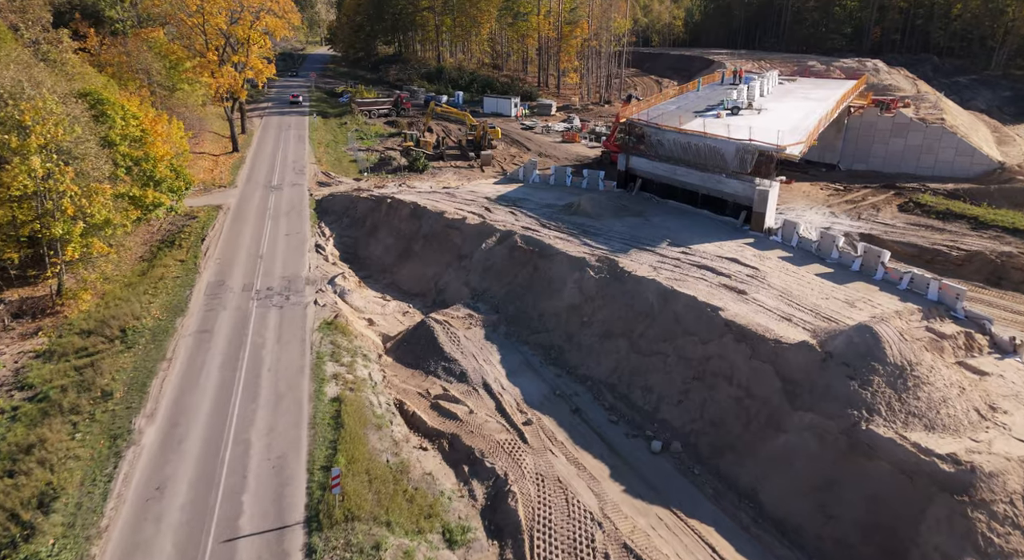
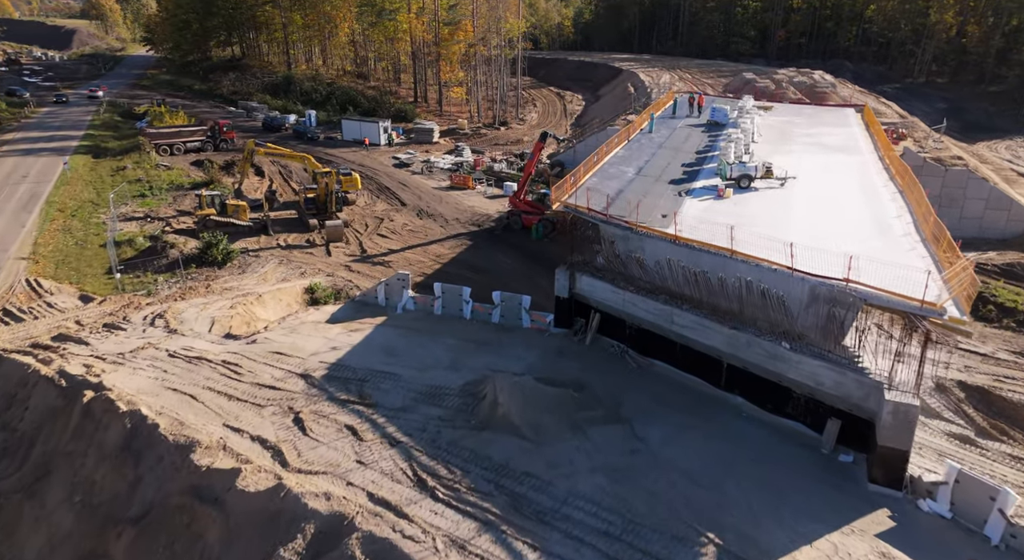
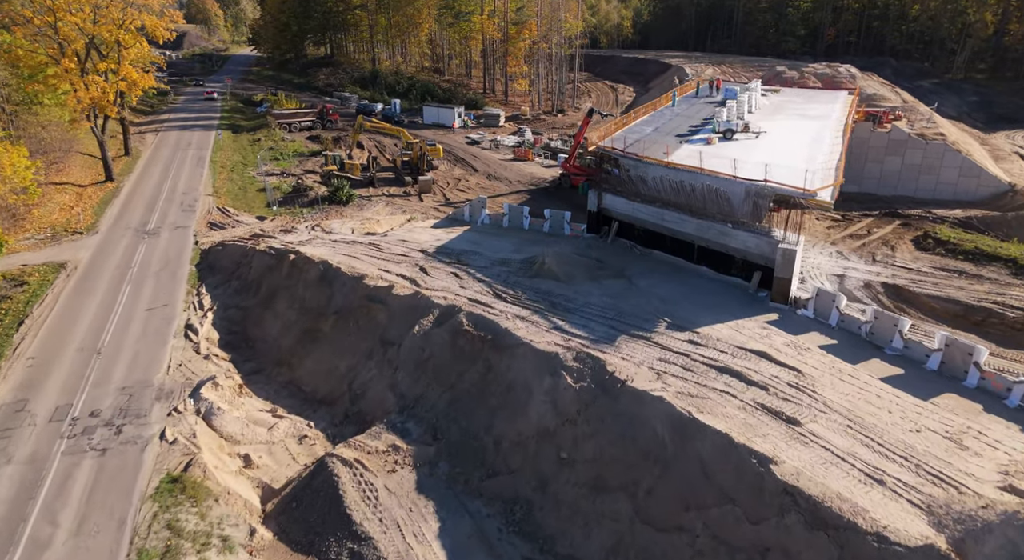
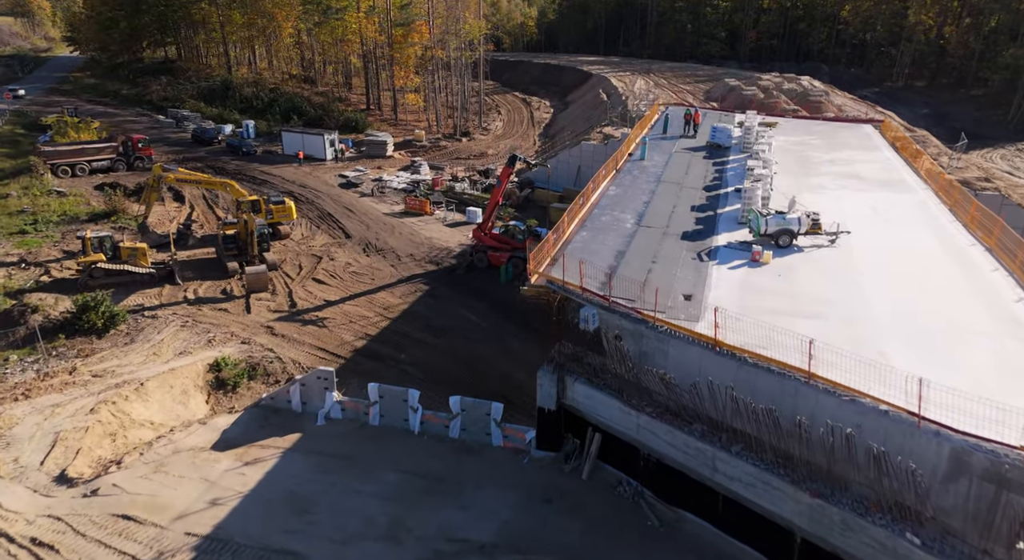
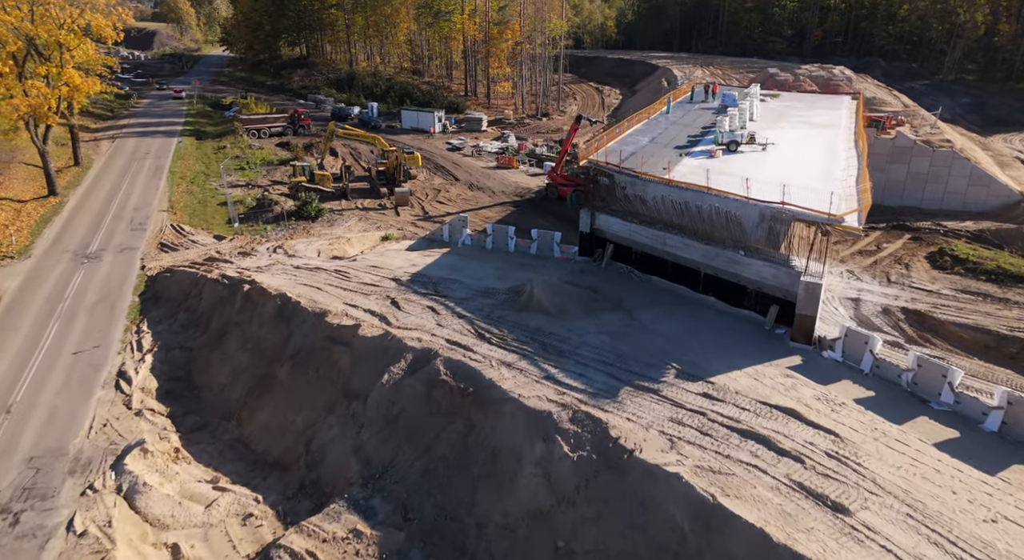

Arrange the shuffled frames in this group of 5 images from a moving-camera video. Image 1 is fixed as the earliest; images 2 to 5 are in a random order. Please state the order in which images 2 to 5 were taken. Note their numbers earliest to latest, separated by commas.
3, 5, 2, 4
